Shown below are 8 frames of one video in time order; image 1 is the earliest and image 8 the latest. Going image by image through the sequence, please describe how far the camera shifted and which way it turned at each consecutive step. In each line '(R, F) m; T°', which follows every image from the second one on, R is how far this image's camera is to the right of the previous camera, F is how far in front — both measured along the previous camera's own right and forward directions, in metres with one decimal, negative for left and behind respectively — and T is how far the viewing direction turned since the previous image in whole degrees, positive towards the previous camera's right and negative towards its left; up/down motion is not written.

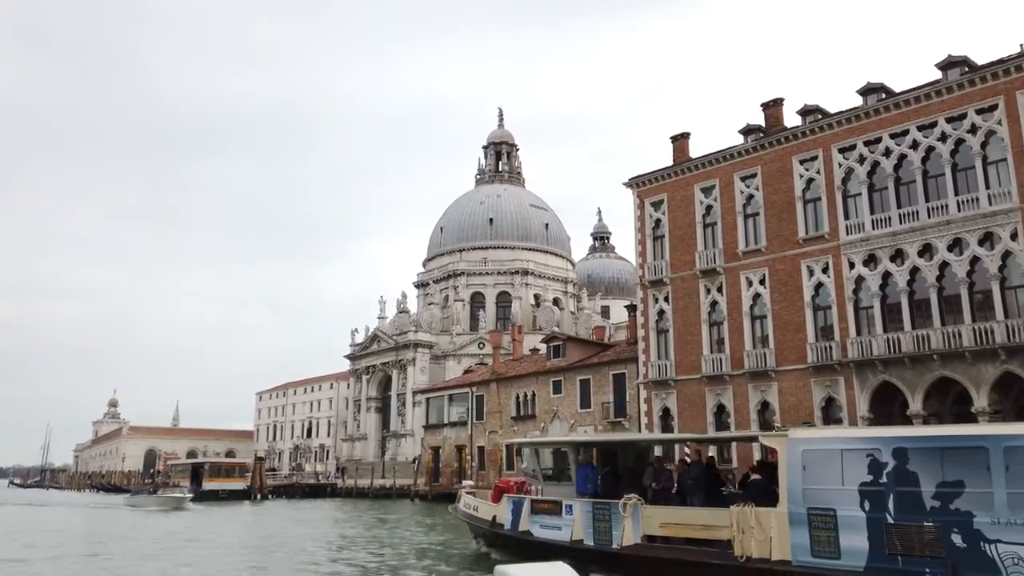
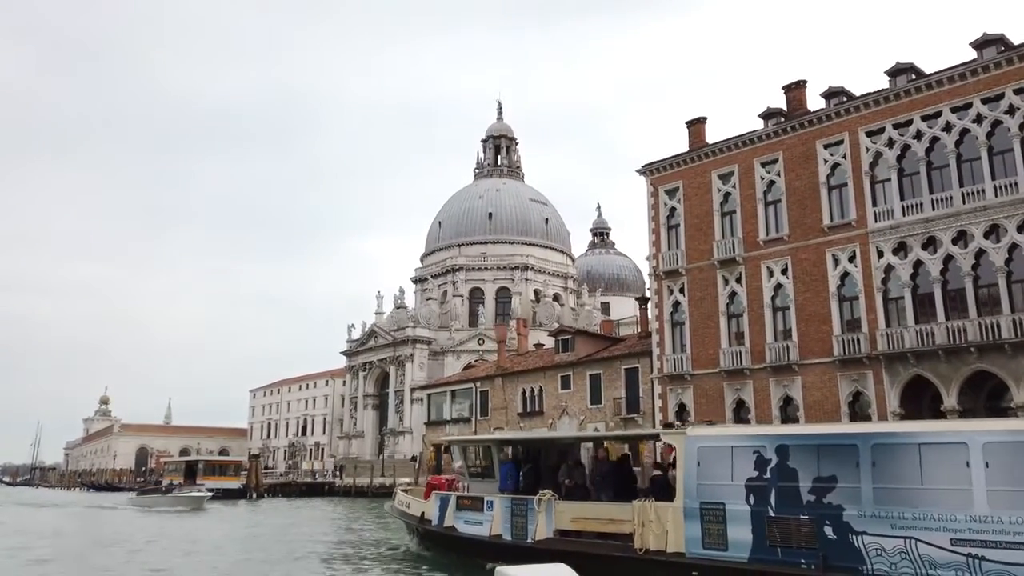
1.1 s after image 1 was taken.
(-0.5, +1.2) m; 0°
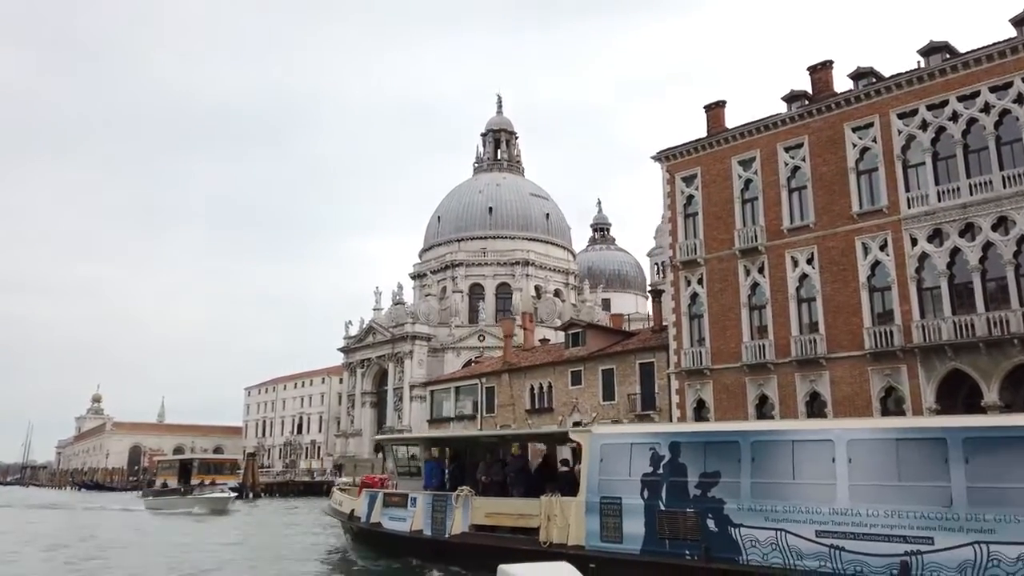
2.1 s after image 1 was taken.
(-0.5, +1.3) m; 0°
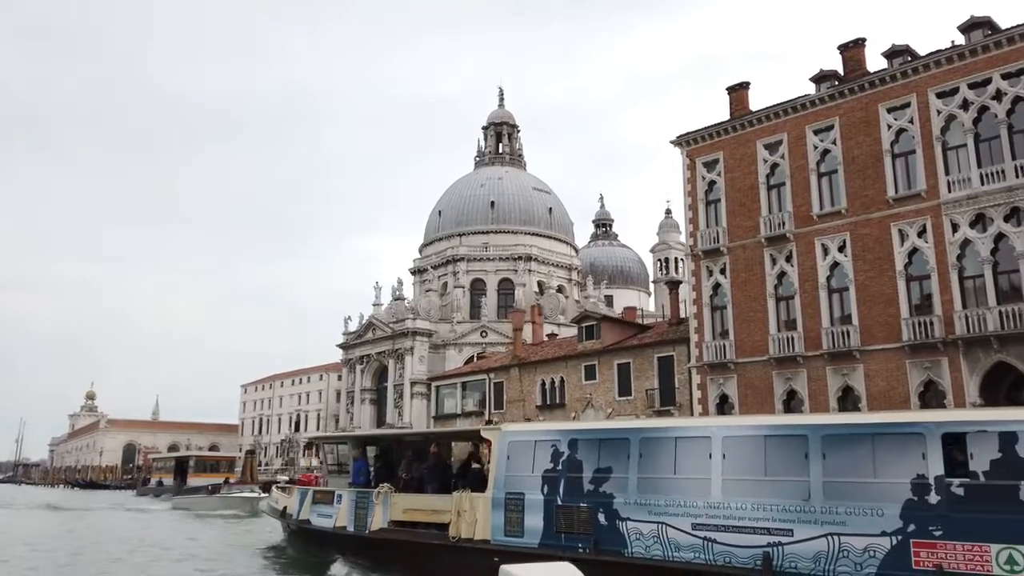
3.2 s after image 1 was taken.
(-0.6, +1.3) m; 0°
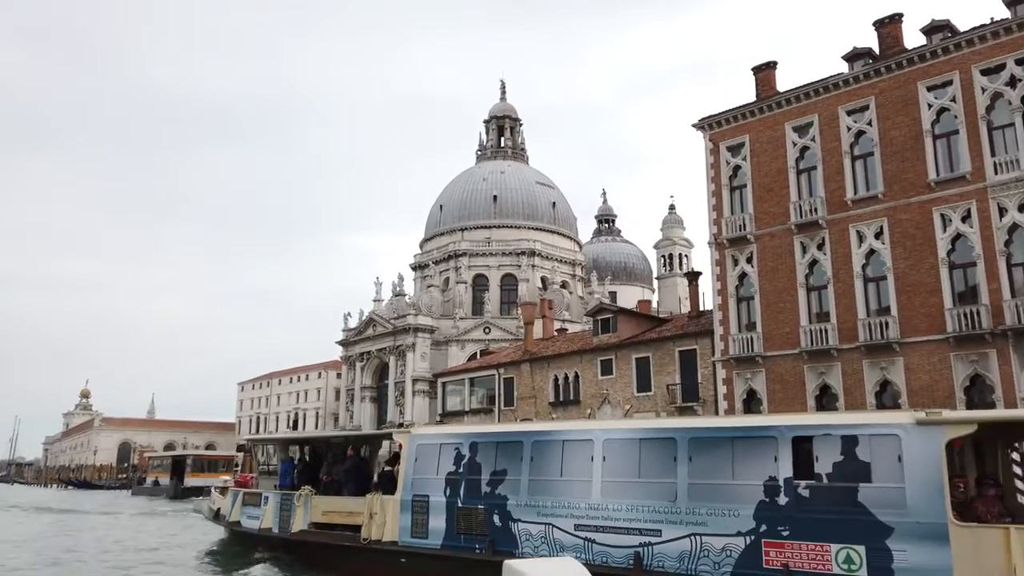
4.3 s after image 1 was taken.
(-0.6, +1.3) m; 0°
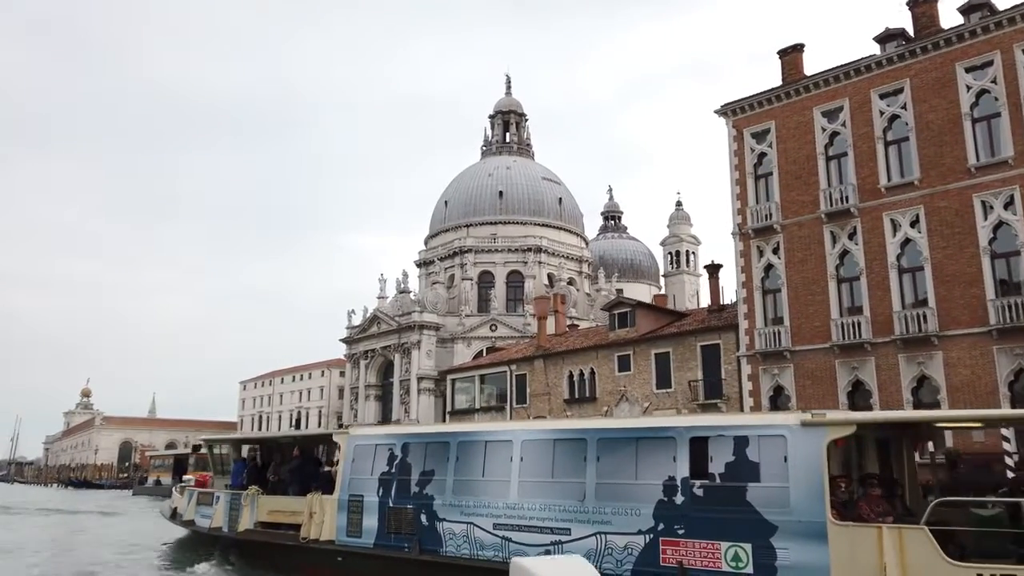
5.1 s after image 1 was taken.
(-0.5, +1.0) m; 0°
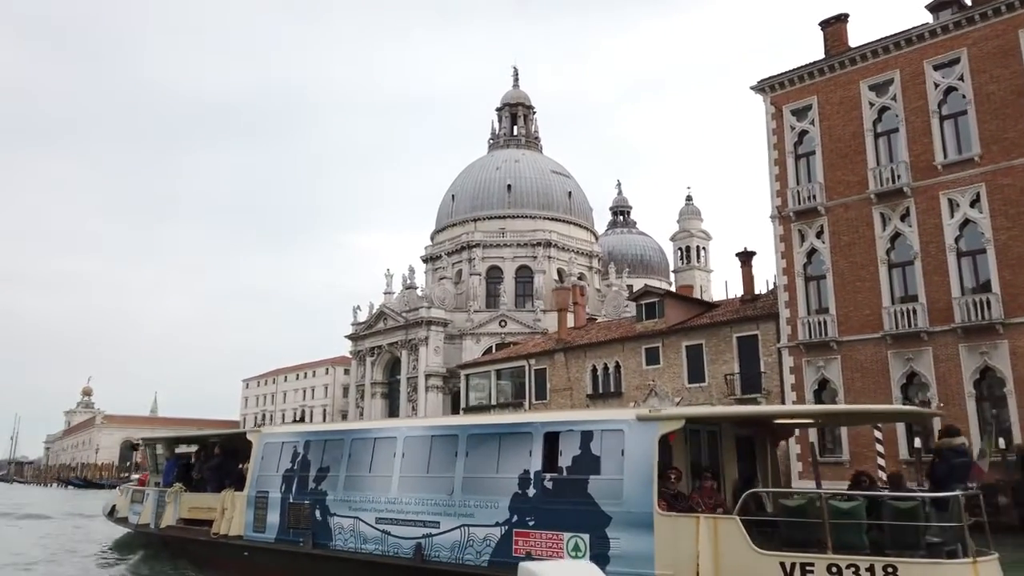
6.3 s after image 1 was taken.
(-0.7, +1.5) m; 0°
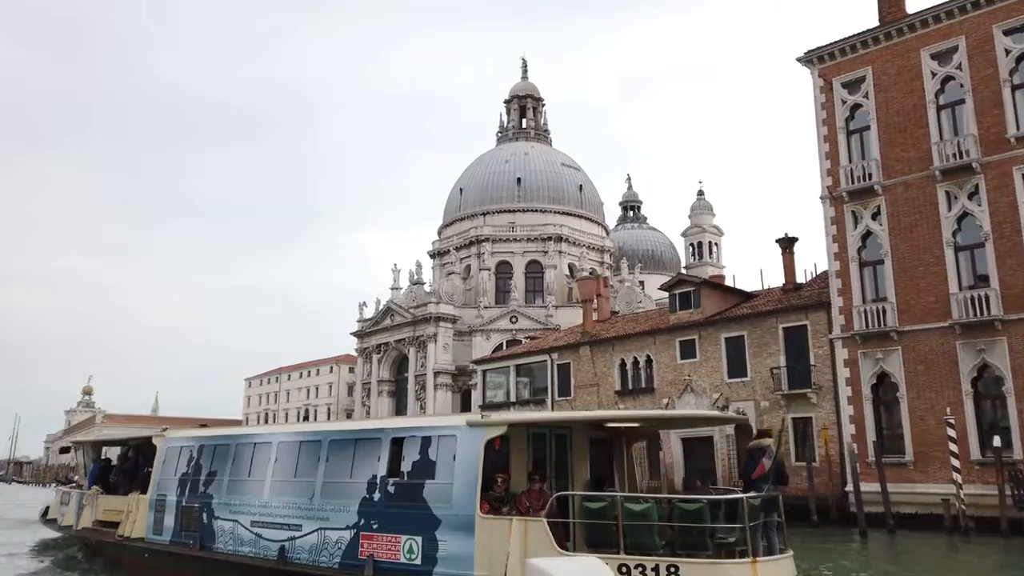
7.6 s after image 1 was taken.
(-0.7, +1.7) m; 0°
